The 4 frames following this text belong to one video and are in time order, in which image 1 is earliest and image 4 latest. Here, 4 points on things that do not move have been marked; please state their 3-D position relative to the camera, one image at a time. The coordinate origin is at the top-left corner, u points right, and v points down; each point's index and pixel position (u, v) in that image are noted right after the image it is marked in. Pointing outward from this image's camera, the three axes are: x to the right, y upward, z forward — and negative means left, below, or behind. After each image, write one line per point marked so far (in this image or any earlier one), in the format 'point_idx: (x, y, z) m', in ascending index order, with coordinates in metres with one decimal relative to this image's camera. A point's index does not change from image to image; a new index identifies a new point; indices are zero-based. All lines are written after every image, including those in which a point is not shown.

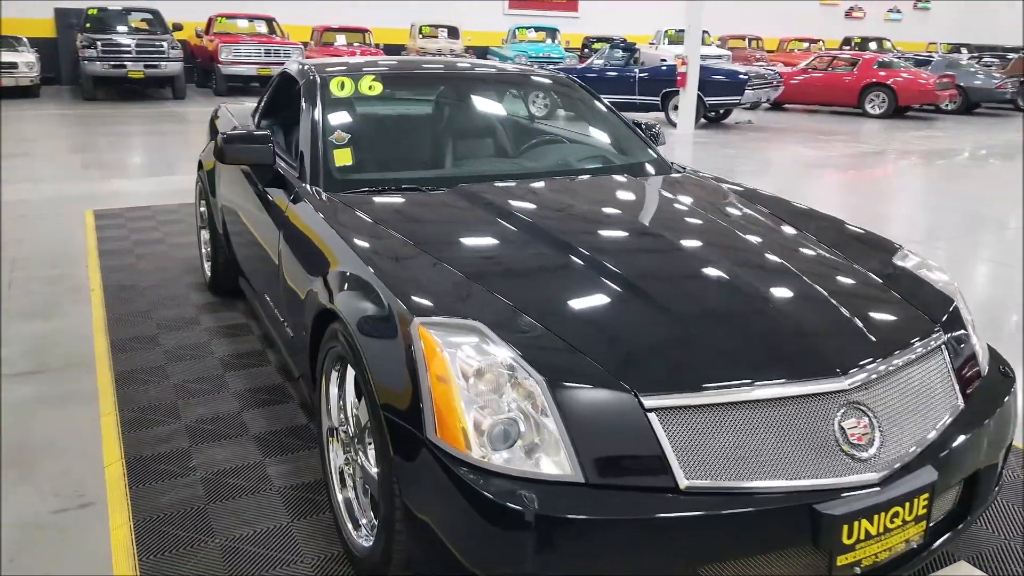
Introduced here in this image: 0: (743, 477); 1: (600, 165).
0: (+0.4, -0.3, +1.5) m
1: (+0.3, +0.4, +2.9) m
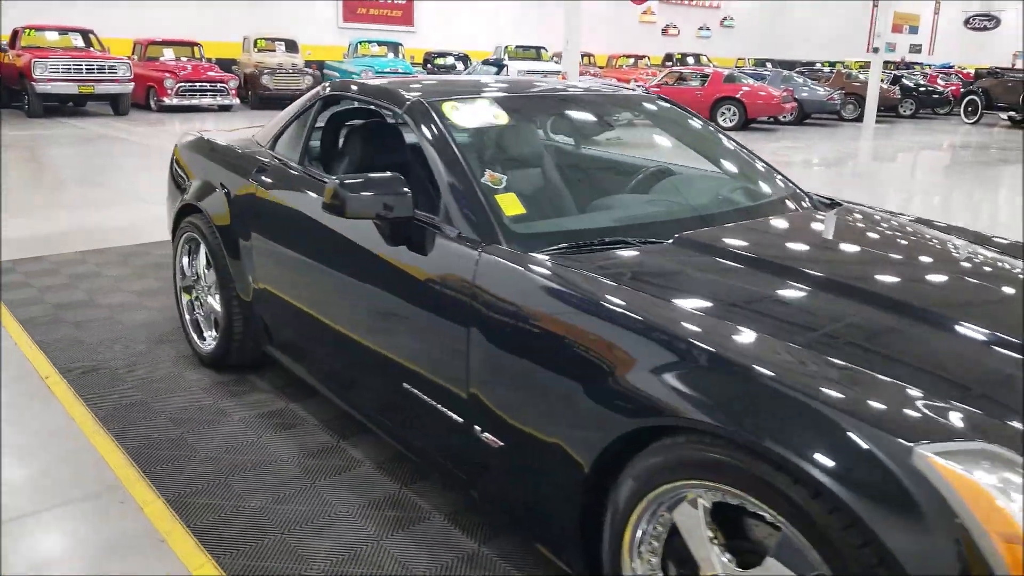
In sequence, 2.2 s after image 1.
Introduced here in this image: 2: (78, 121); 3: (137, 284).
0: (+1.2, -0.5, +1.1) m
1: (+0.7, +0.3, +2.6) m
2: (-7.2, +2.8, +13.6) m
3: (-1.9, 0.0, +4.2) m
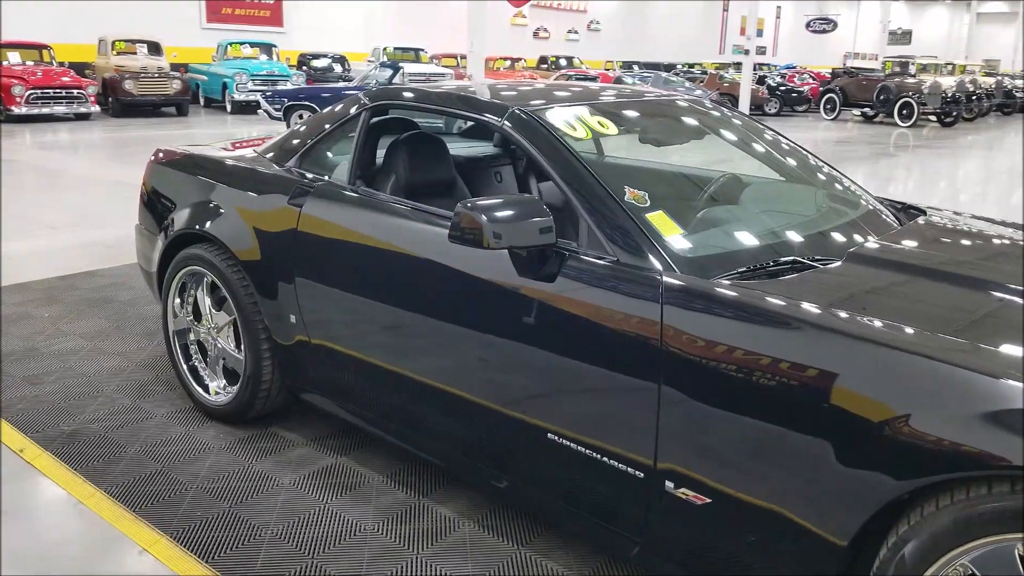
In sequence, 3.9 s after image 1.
0: (+1.7, -0.5, +1.1) m
1: (+1.0, +0.3, +2.4) m
2: (-8.9, +2.3, +12.0) m
3: (-1.9, -0.2, +3.6) m
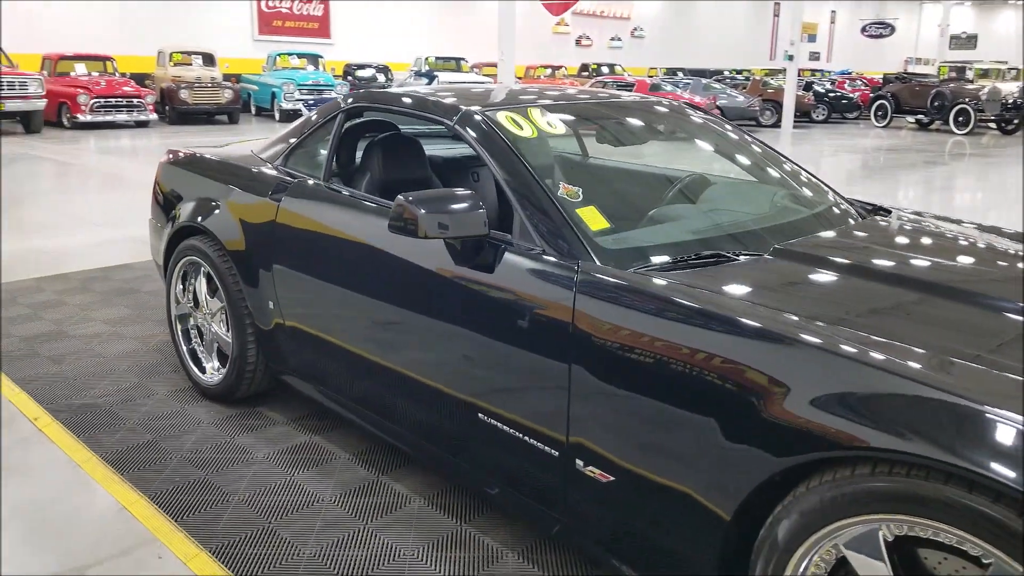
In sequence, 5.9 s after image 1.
0: (+1.5, -0.4, +1.2) m
1: (+0.9, +0.3, +2.5) m
2: (-8.3, +2.3, +12.7) m
3: (-2.0, -0.1, +3.9) m
